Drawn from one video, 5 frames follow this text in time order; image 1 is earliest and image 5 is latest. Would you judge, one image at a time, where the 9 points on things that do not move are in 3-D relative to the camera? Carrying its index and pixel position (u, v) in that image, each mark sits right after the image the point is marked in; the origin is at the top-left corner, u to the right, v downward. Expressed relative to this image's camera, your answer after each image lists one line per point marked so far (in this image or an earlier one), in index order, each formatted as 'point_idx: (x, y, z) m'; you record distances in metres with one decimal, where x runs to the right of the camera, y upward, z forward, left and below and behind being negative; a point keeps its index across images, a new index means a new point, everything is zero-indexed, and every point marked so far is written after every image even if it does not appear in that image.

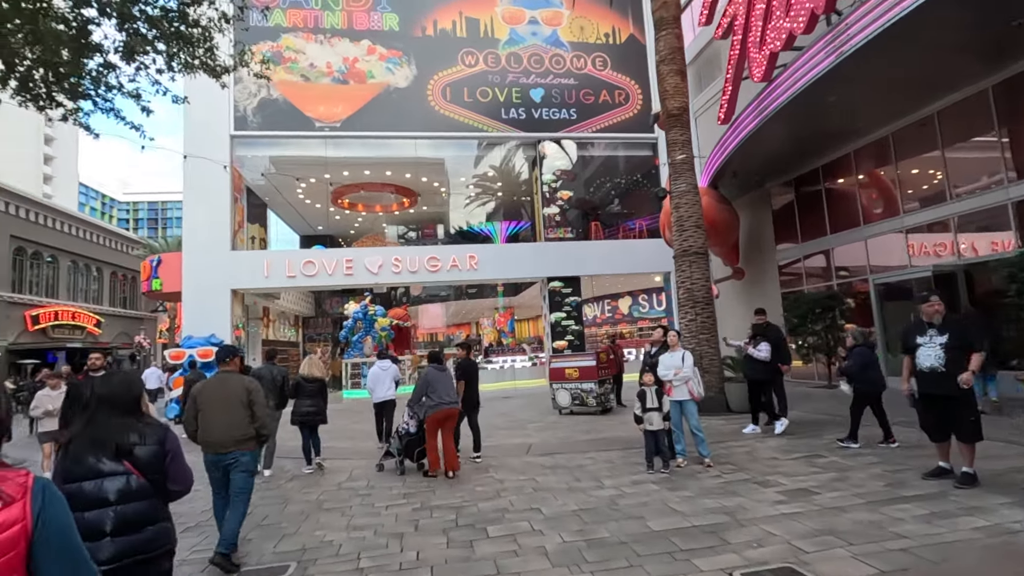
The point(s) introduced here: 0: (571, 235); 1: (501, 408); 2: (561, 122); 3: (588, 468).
0: (+1.9, +1.7, +17.3) m
1: (-0.2, -2.7, +12.0) m
2: (+1.6, +5.3, +17.3) m
3: (+0.8, -2.0, +5.8) m
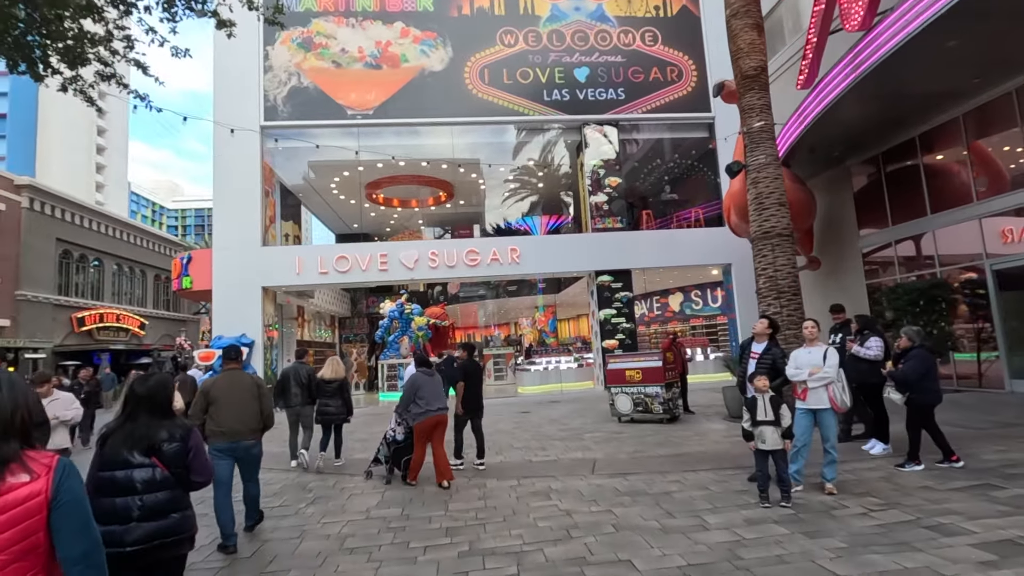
0: (+3.2, +1.9, +15.9) m
1: (+0.8, -2.5, +10.8) m
2: (+2.8, +5.5, +16.0) m
3: (+1.4, -1.8, +4.6) m
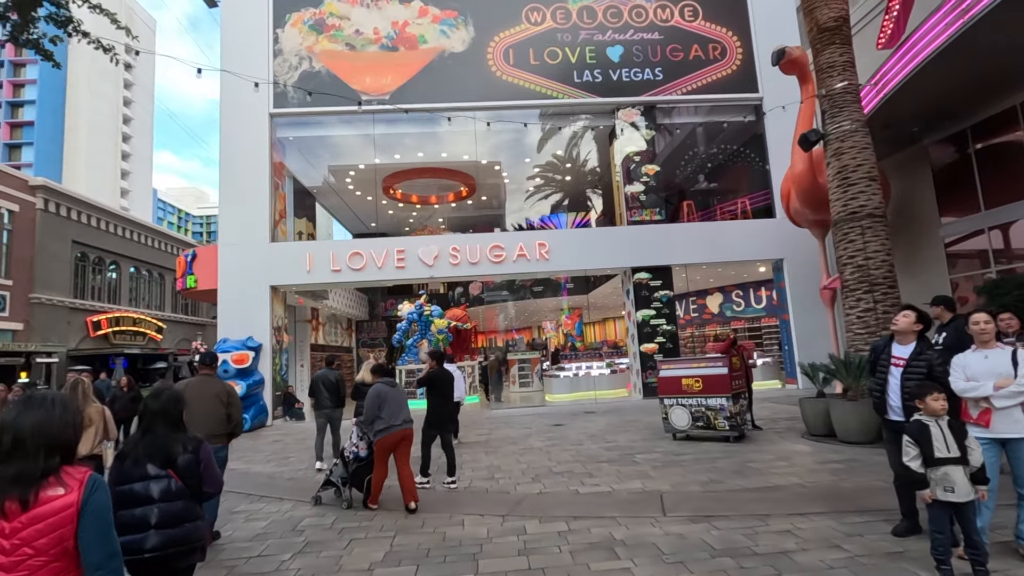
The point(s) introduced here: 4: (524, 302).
0: (+4.0, +1.9, +14.5) m
1: (+1.3, -2.5, +9.5) m
2: (+3.6, +5.5, +14.6) m
3: (+1.8, -1.6, +3.2) m
4: (+0.4, -0.4, +16.5) m
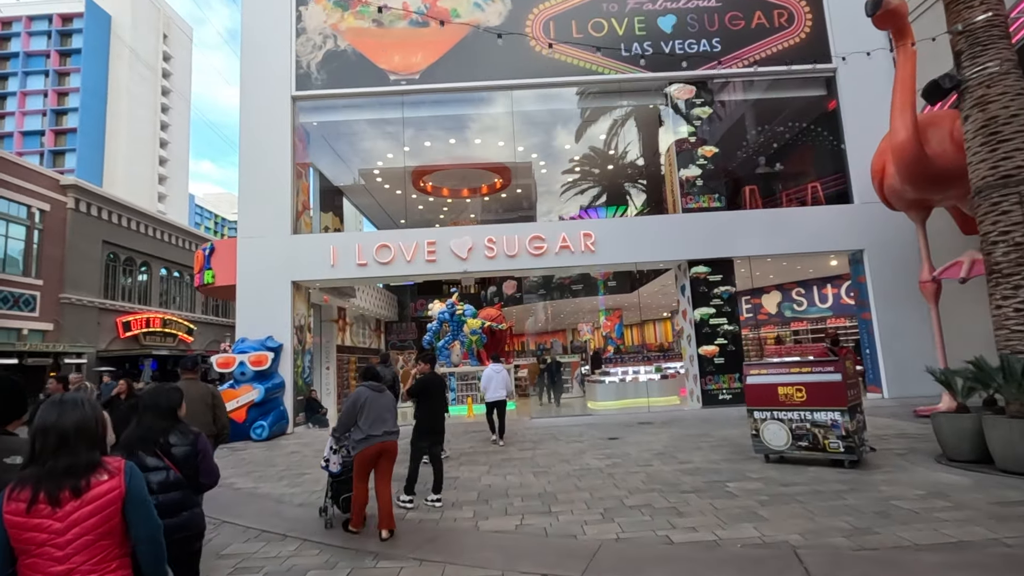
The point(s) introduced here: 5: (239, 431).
0: (+5.0, +2.0, +13.0) m
1: (+2.1, -2.3, +8.1) m
2: (+4.6, +5.6, +13.1) m
3: (+2.2, -1.5, +1.8) m
4: (+1.5, -0.3, +15.1) m
5: (-5.5, -2.9, +10.9) m
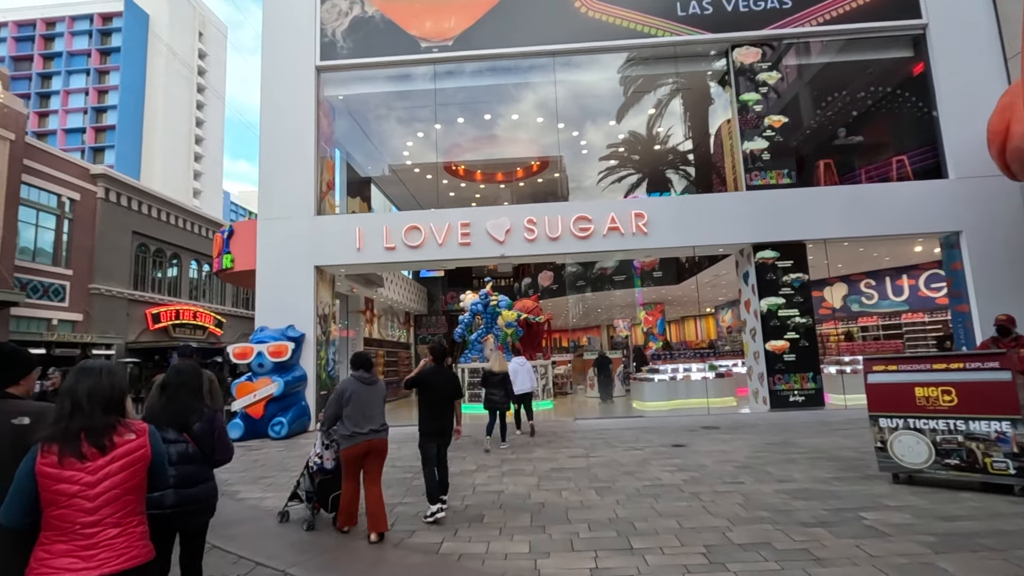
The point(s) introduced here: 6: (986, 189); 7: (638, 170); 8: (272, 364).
0: (+5.9, +2.3, +11.5) m
1: (+2.7, -2.1, +6.8) m
2: (+5.5, +5.9, +11.7) m
3: (+2.5, -1.2, +0.5) m
4: (+2.5, -0.1, +13.8) m
5: (-4.7, -2.6, +10.0) m
6: (+9.5, +2.0, +10.7) m
7: (+3.4, +3.2, +13.1) m
8: (-4.5, -1.4, +10.1) m
